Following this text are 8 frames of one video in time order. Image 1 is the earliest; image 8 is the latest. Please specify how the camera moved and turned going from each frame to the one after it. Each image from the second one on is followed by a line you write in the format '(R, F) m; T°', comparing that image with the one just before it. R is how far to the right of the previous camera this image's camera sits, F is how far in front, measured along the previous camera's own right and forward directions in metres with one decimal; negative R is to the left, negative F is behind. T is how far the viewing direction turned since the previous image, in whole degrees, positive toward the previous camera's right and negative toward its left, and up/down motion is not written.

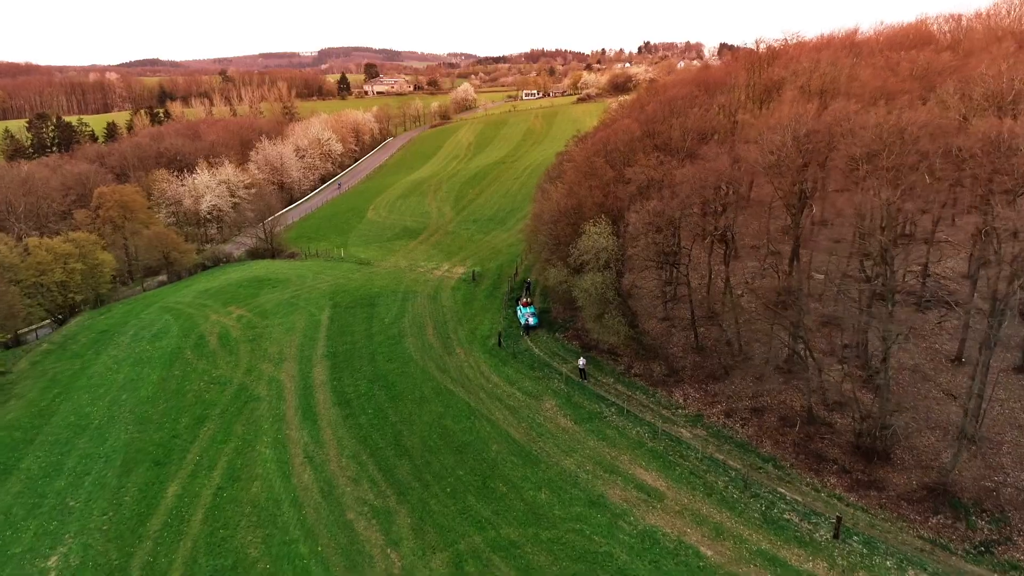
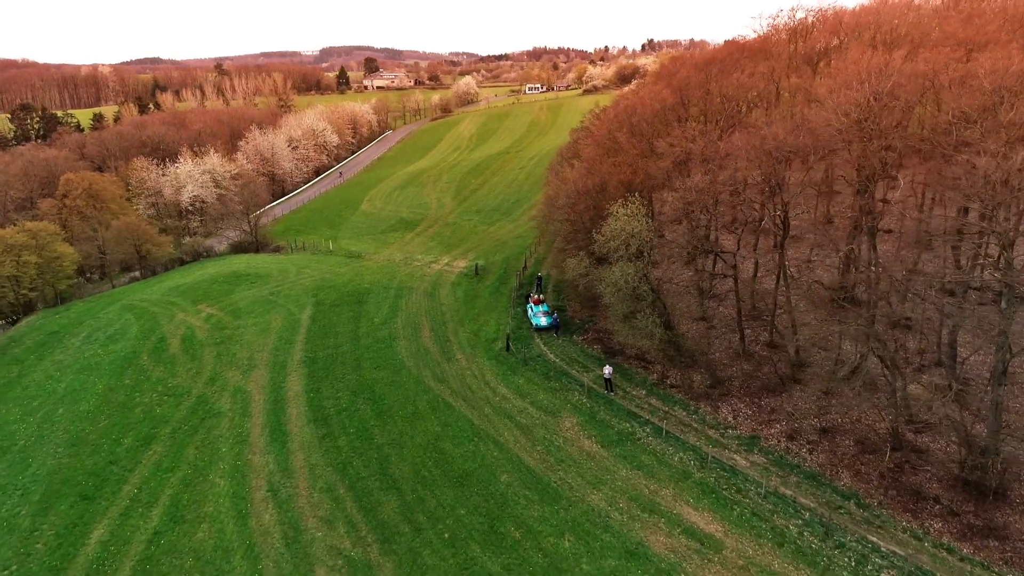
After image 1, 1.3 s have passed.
(-0.5, +7.6) m; 0°
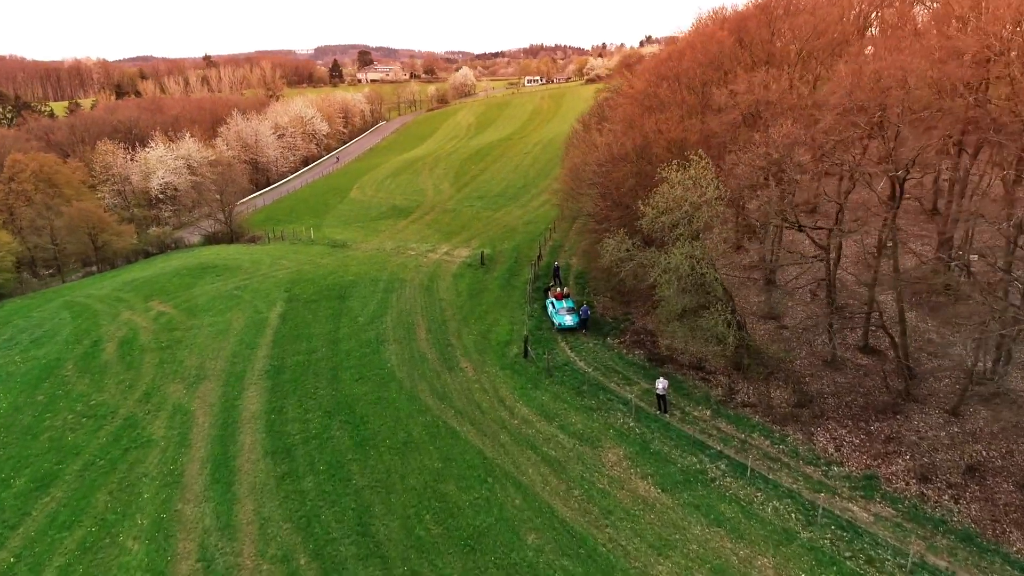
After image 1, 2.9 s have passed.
(-1.1, +9.0) m; 0°
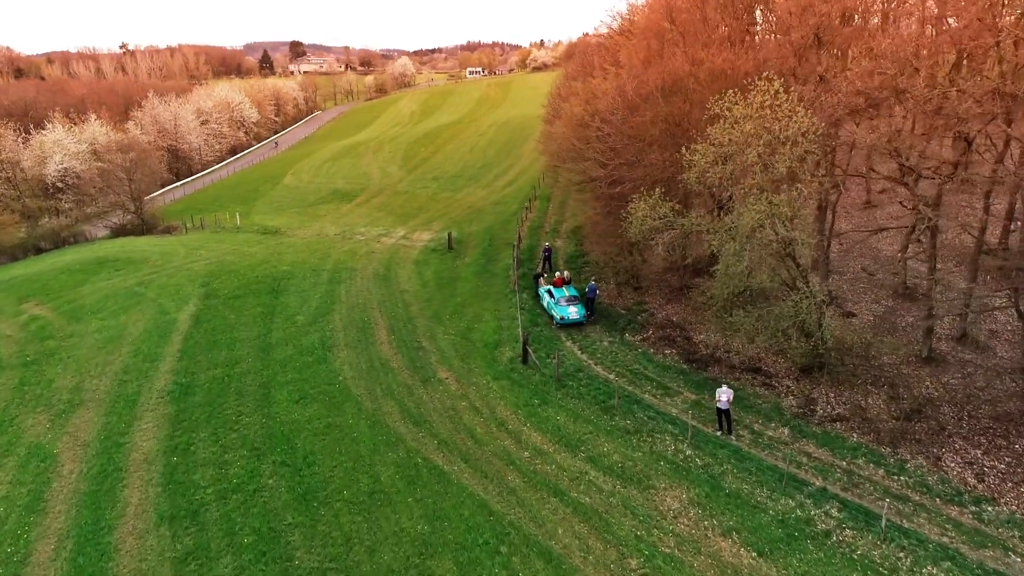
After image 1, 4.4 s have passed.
(-1.9, +8.3) m; +5°
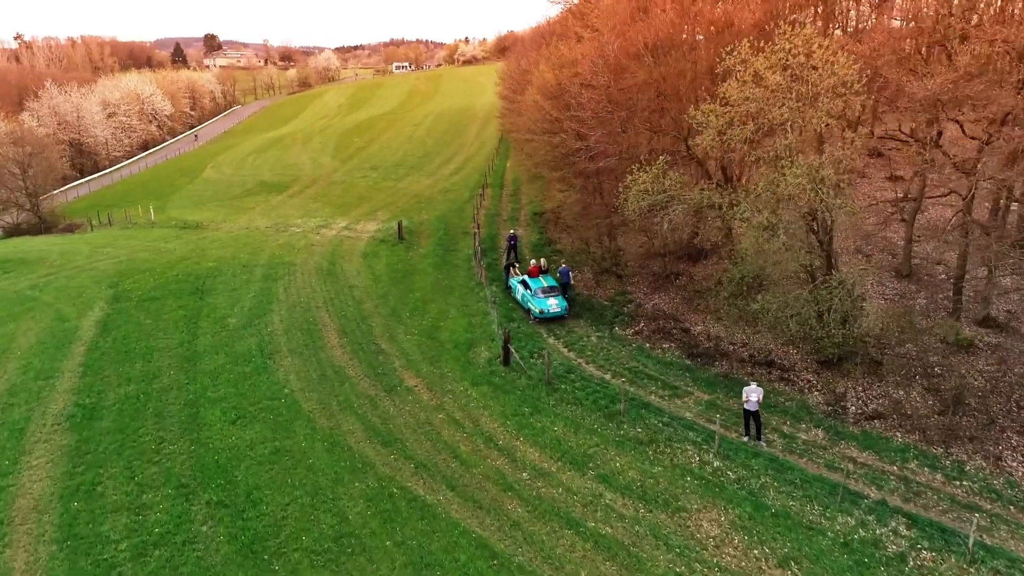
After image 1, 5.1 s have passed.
(-1.4, +3.7) m; +6°
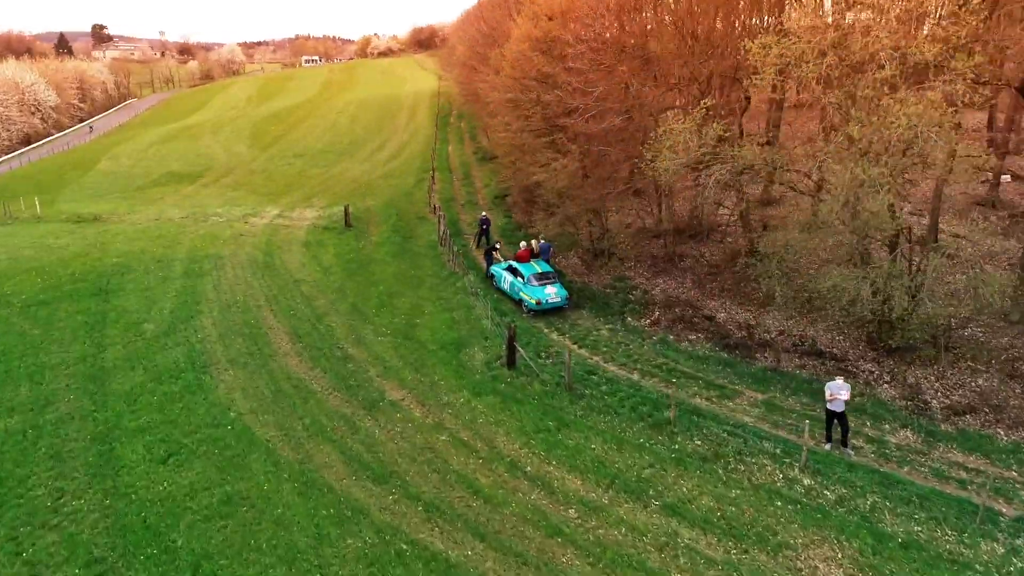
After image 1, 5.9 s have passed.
(-2.2, +4.3) m; +7°
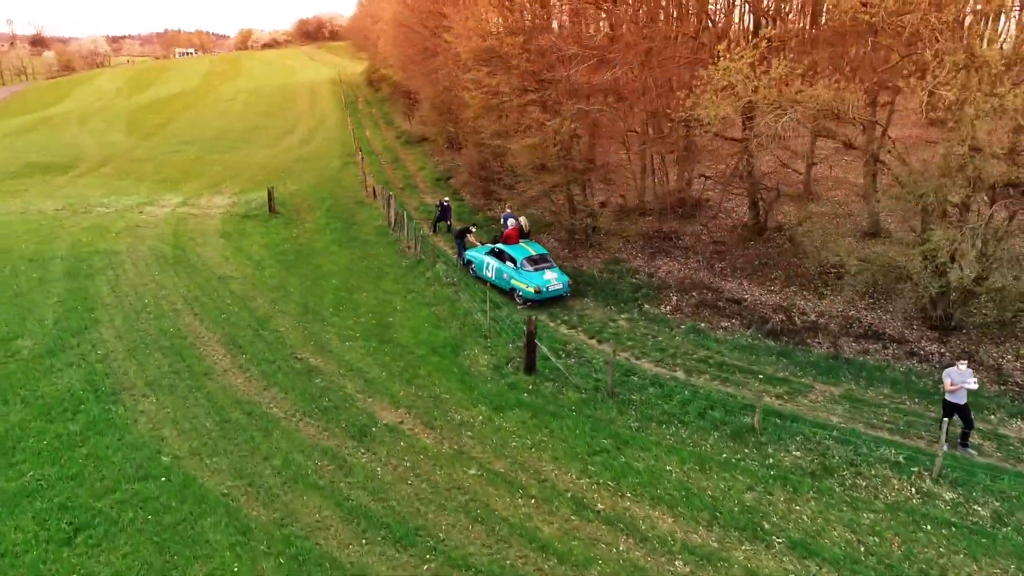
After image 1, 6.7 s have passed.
(-2.4, +3.9) m; +8°
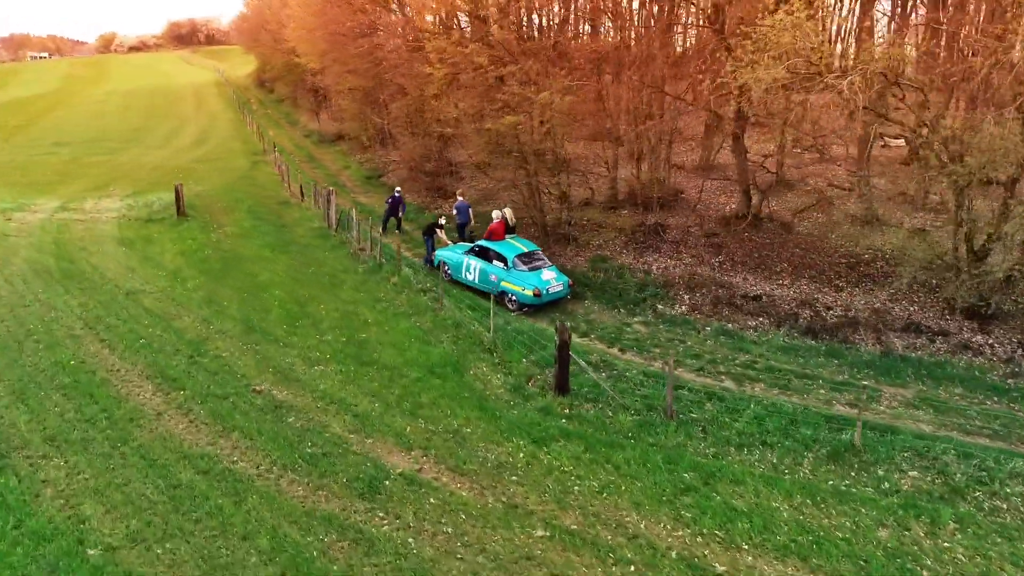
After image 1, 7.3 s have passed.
(-2.1, +2.9) m; +9°
